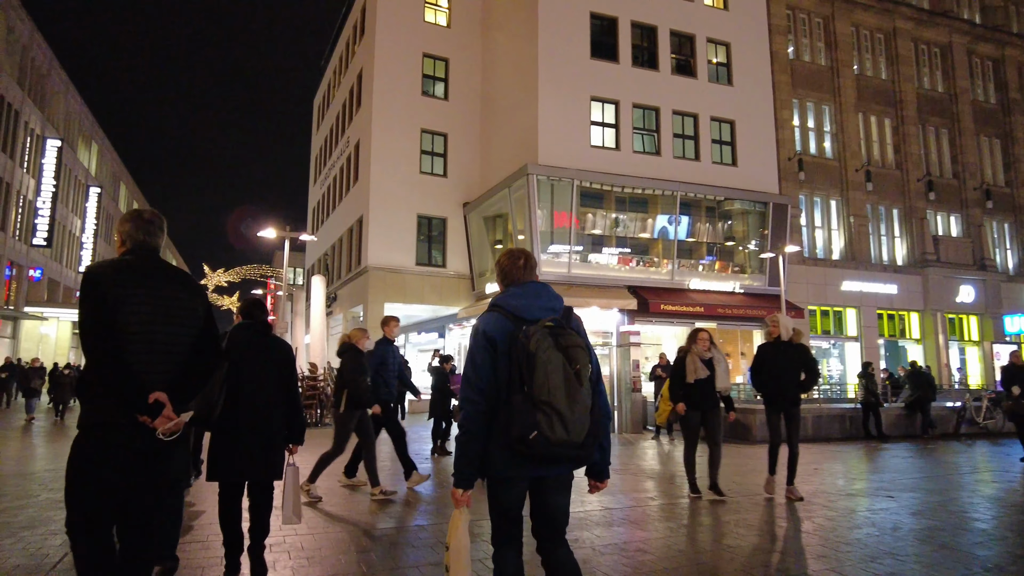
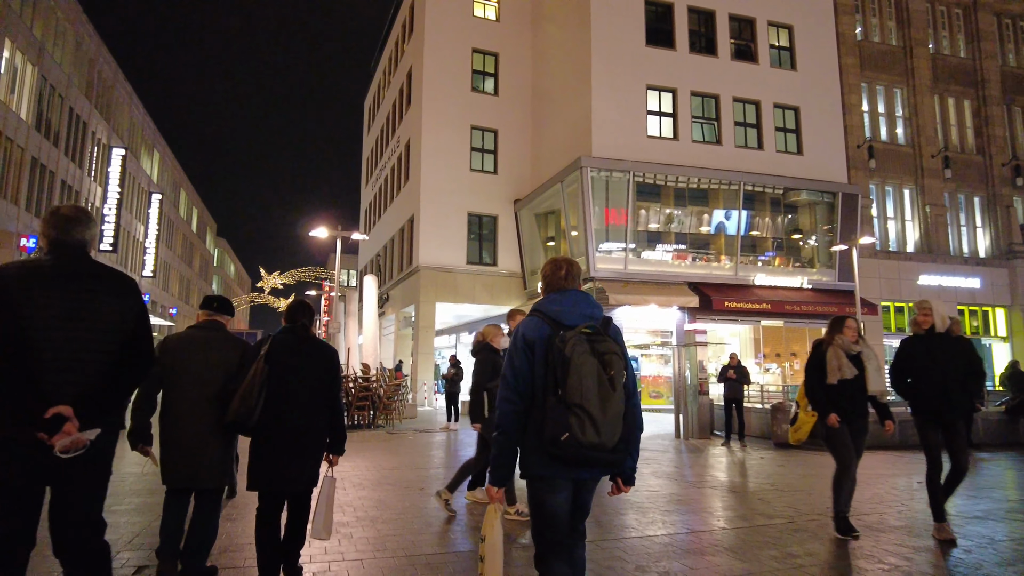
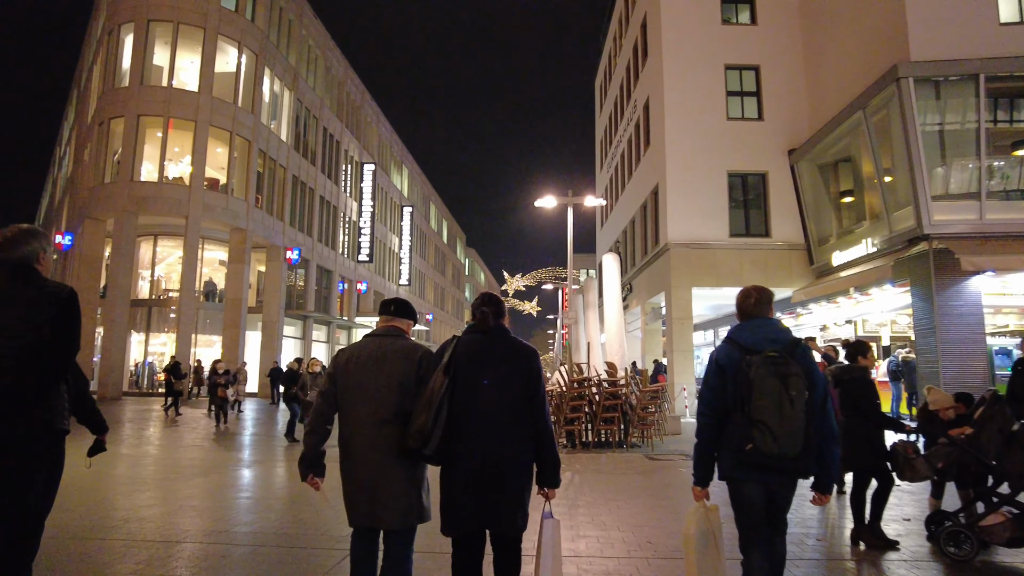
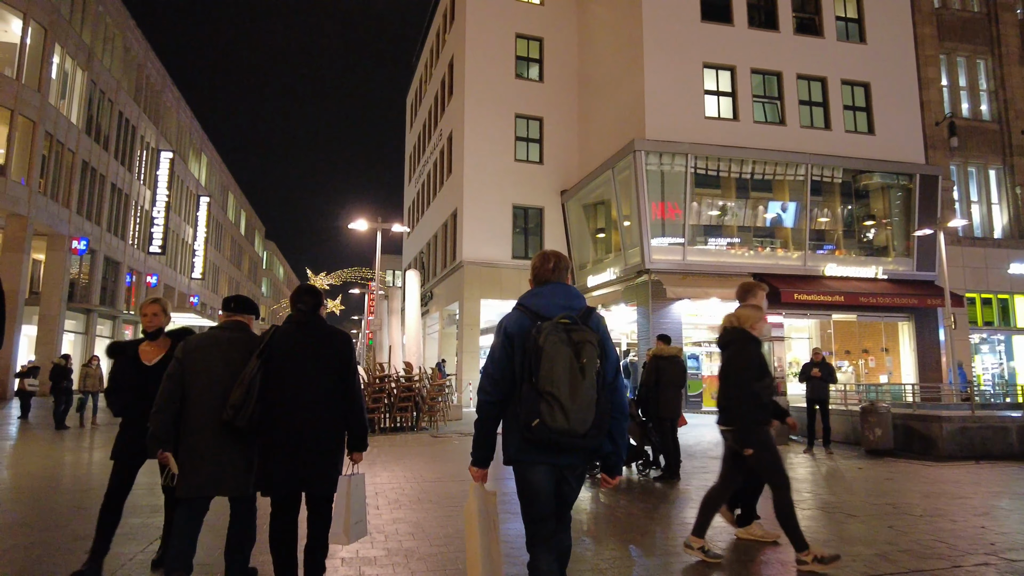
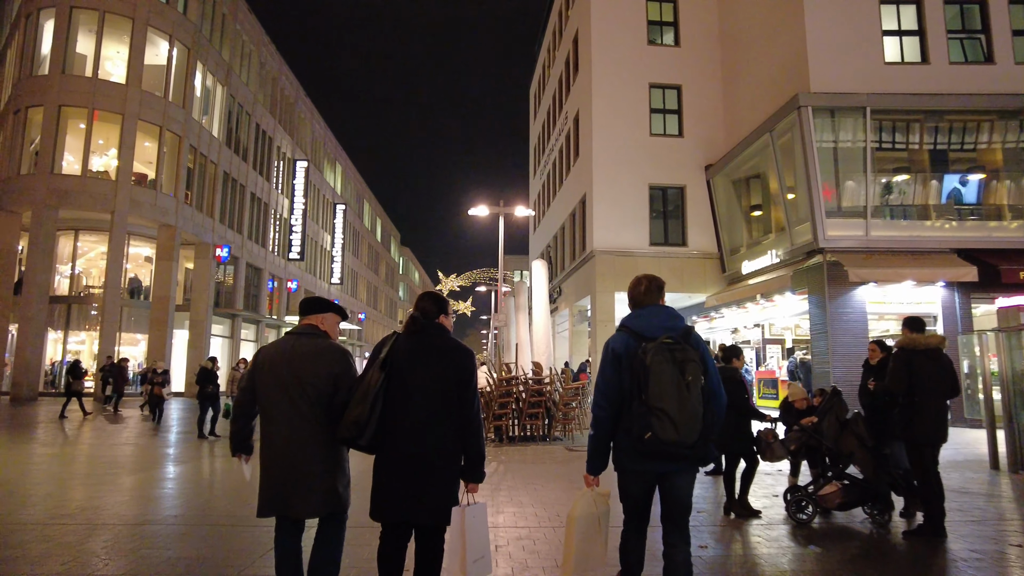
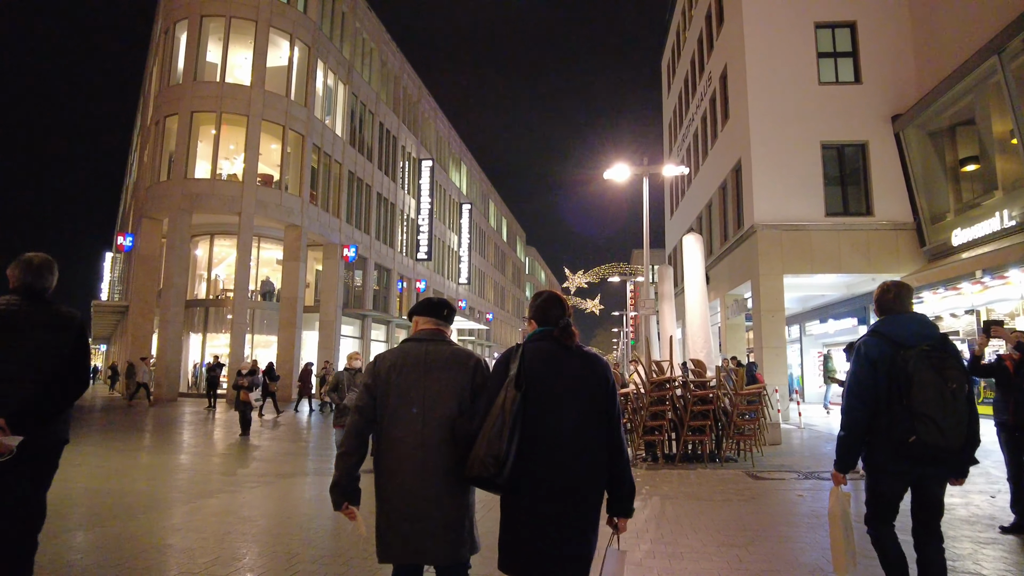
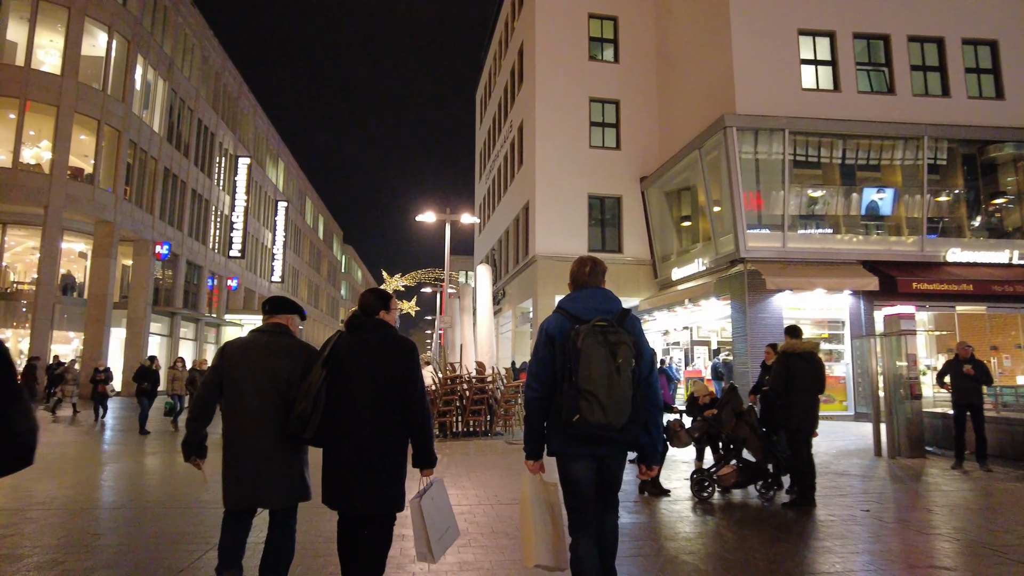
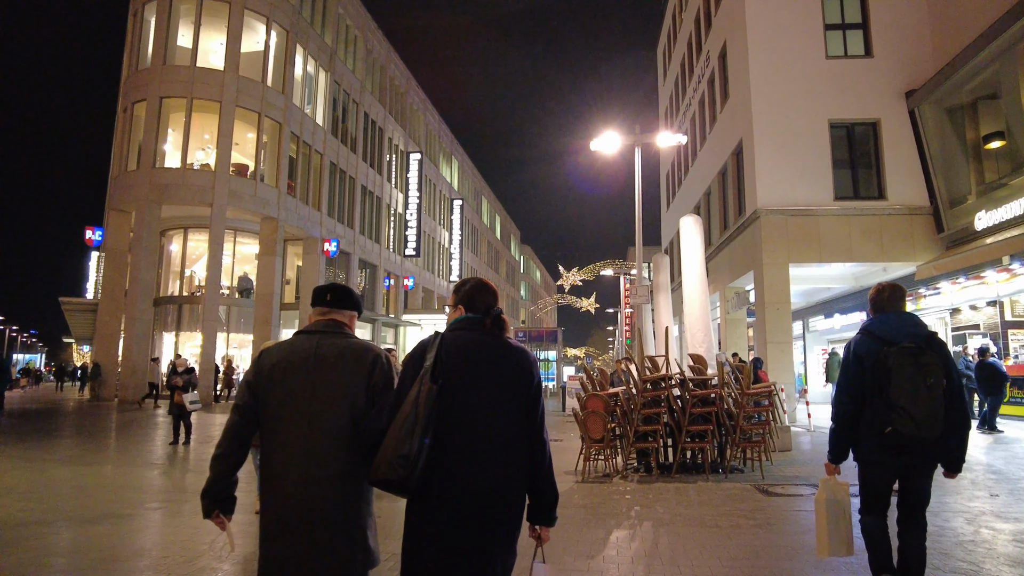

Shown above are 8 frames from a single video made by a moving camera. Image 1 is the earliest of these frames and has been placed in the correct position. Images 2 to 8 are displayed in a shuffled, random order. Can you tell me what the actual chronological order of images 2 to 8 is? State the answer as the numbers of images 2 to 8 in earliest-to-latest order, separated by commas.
2, 4, 7, 5, 3, 6, 8
